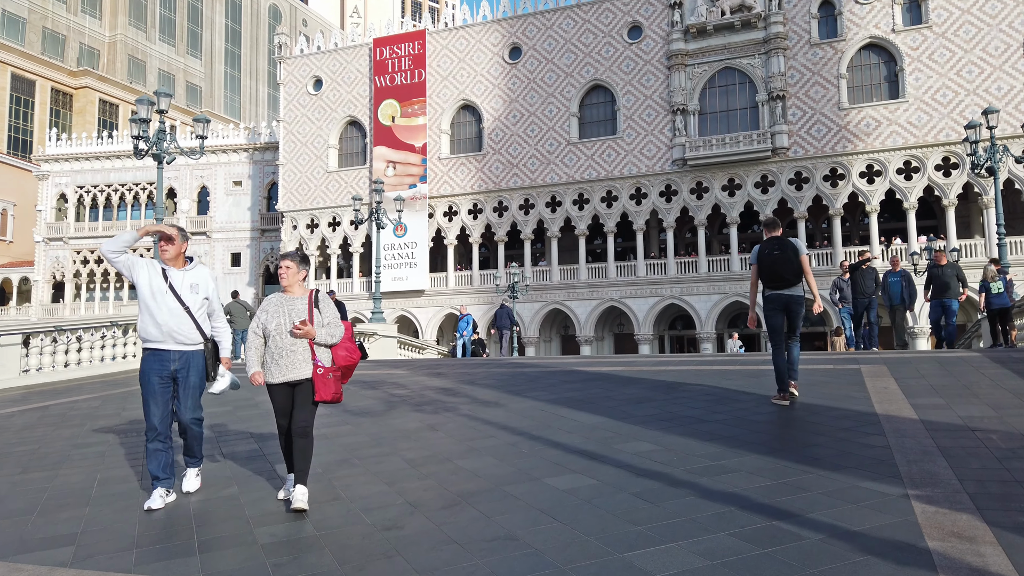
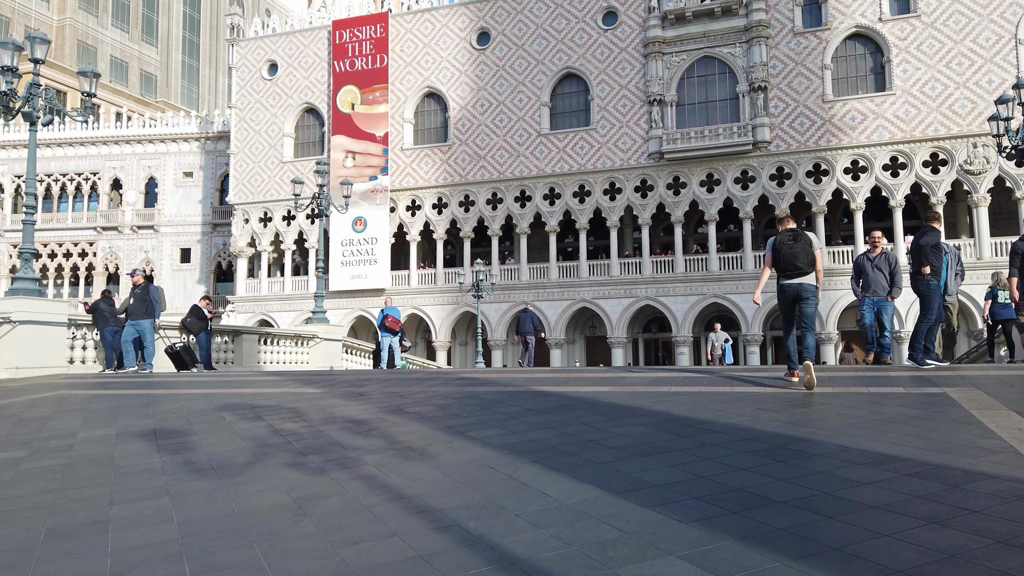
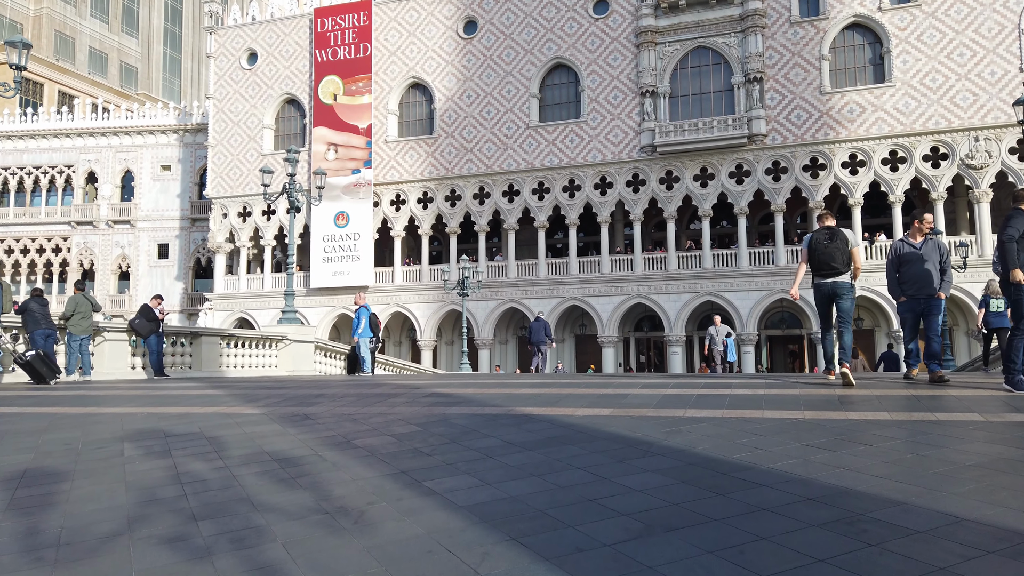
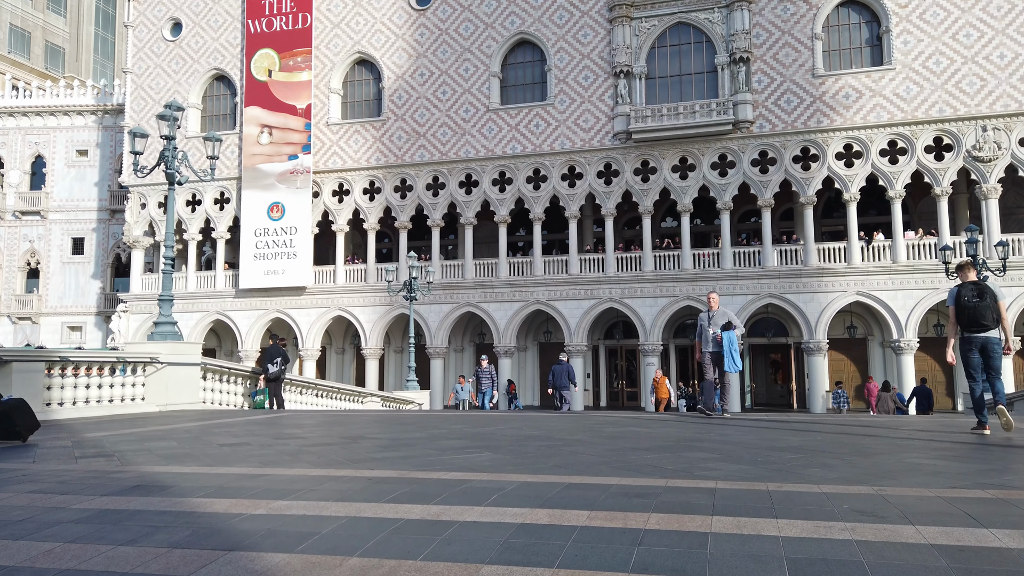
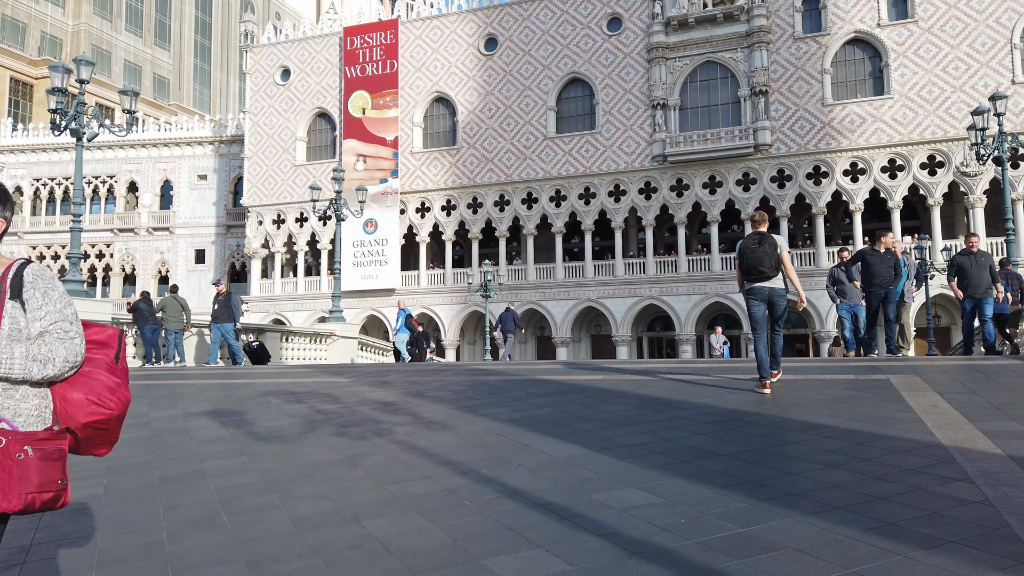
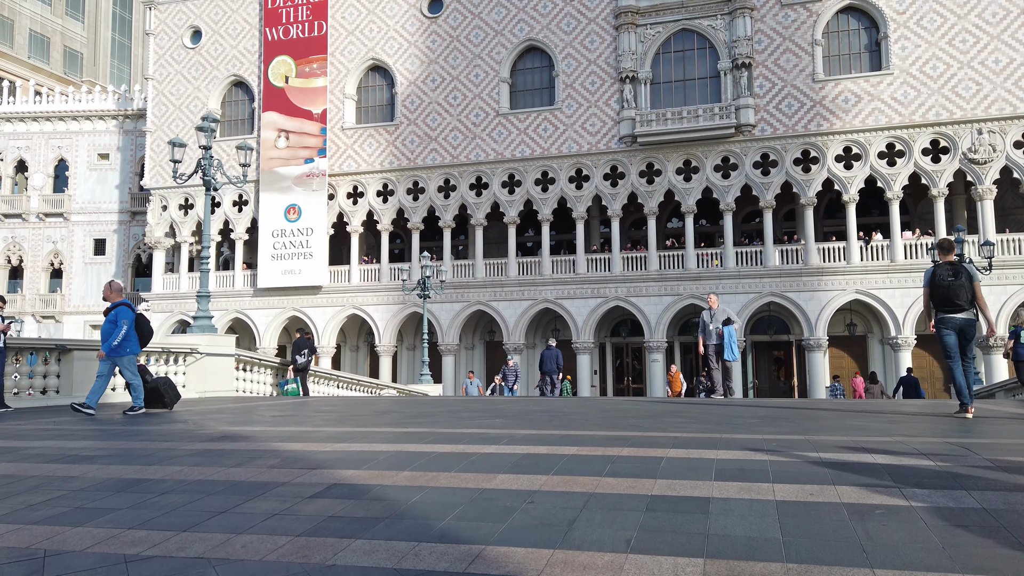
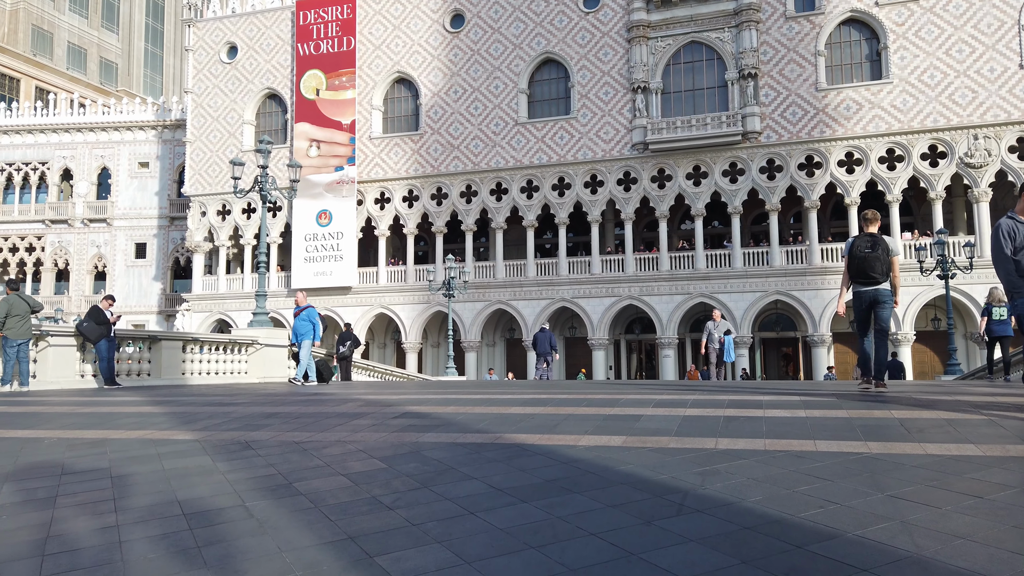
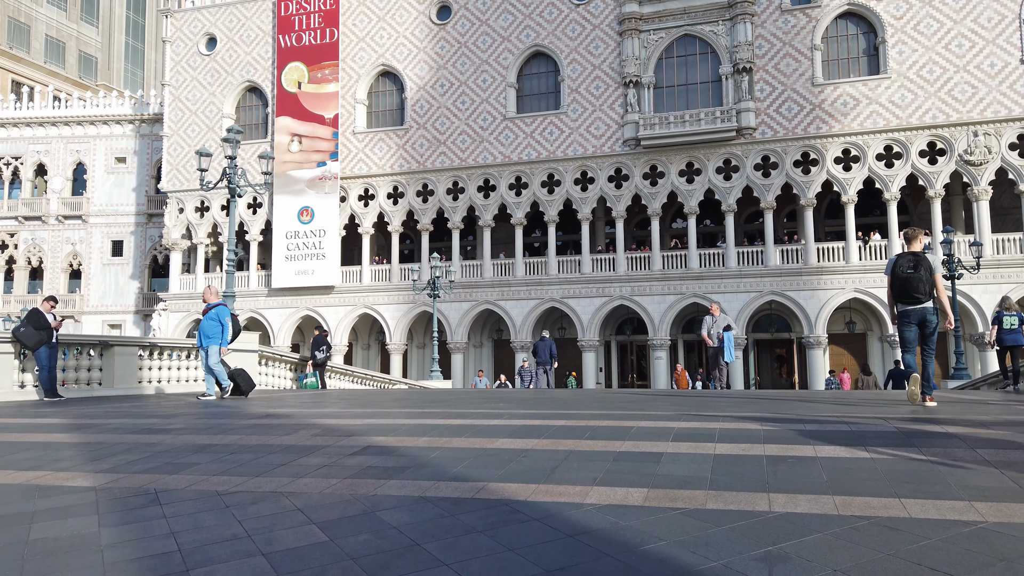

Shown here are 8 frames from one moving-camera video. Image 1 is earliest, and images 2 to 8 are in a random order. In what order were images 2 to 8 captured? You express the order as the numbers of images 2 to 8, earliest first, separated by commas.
5, 2, 3, 7, 8, 6, 4
